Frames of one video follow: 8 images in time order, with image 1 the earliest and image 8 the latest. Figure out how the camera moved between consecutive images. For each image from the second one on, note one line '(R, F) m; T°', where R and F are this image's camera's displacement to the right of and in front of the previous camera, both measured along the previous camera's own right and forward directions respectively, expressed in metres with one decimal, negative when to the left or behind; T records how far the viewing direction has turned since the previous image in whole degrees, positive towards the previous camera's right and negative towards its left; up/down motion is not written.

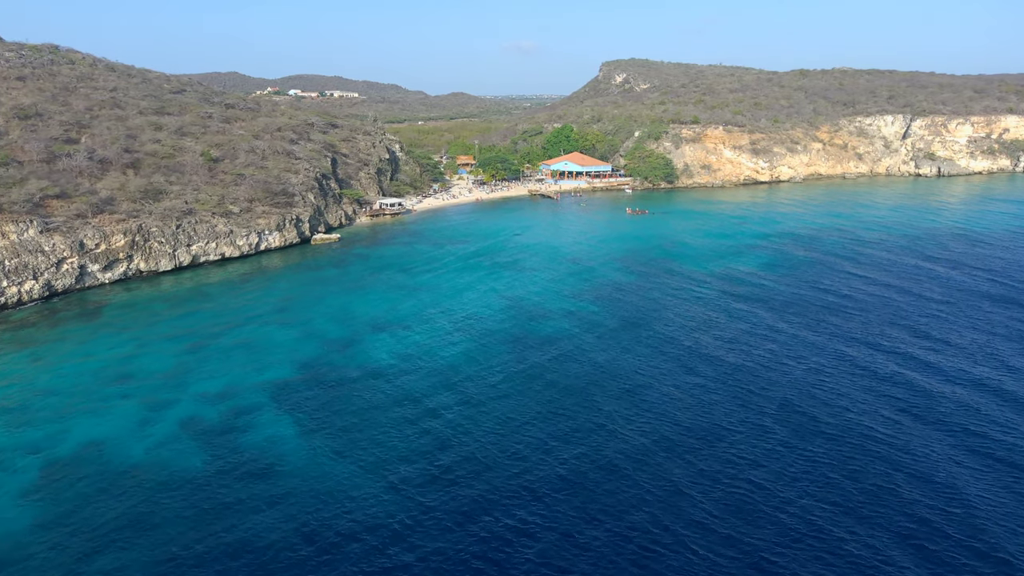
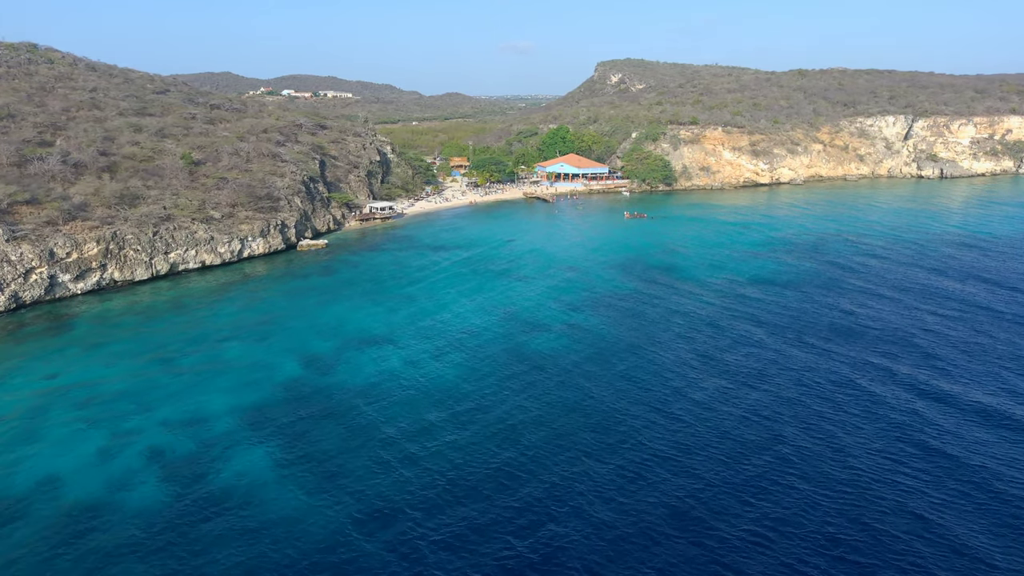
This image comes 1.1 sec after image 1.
(+0.1, +2.6) m; 0°
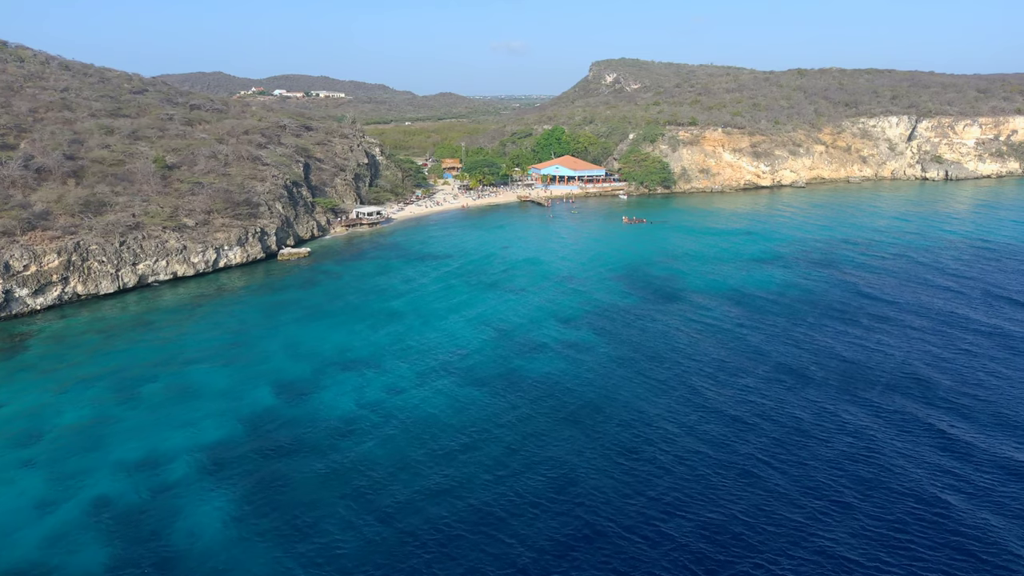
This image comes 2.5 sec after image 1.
(+0.1, +3.6) m; 0°
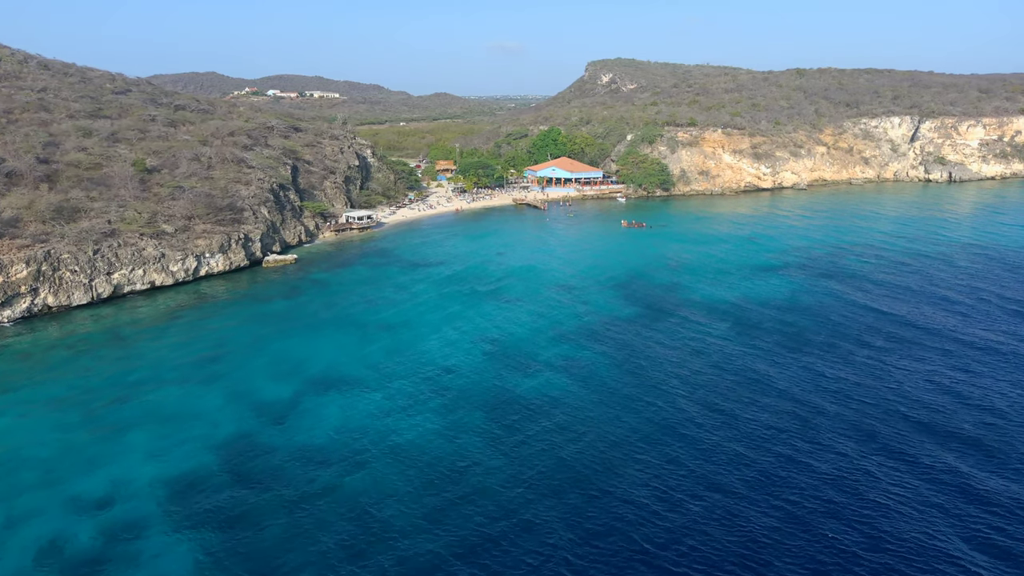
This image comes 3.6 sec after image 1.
(0.0, +2.5) m; 0°
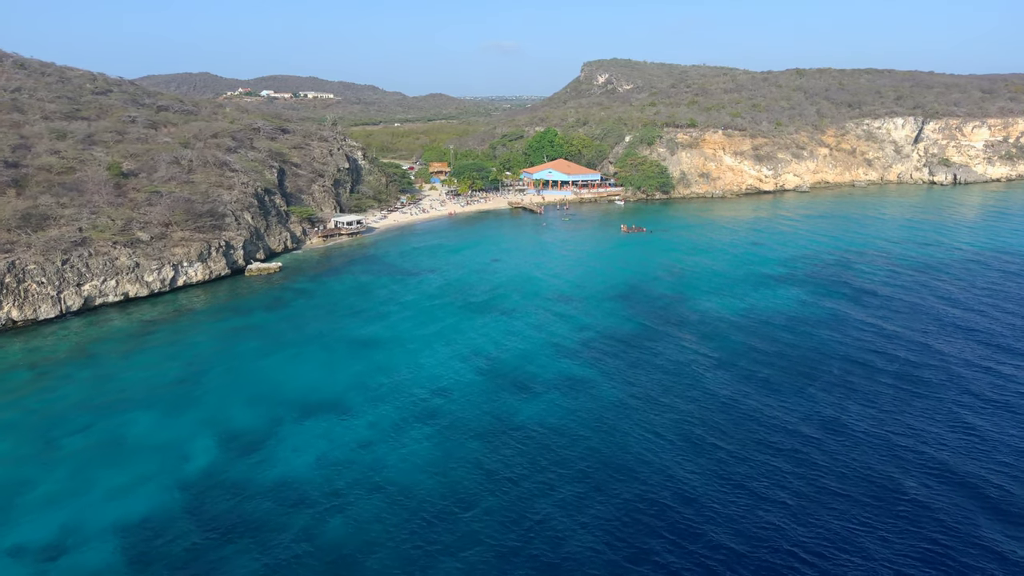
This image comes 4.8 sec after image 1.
(0.0, +2.8) m; 0°
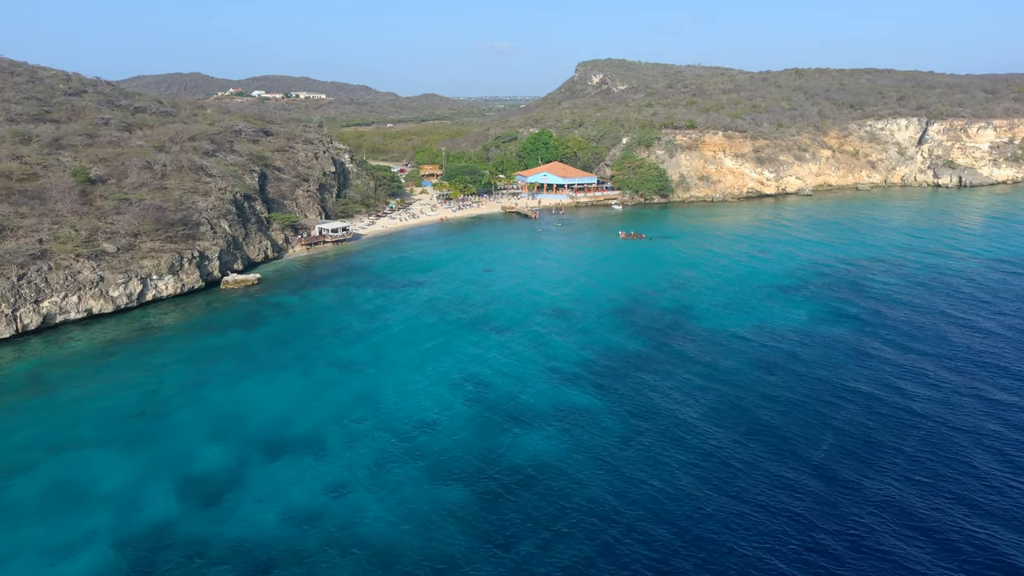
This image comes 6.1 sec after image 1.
(0.0, +3.4) m; 0°
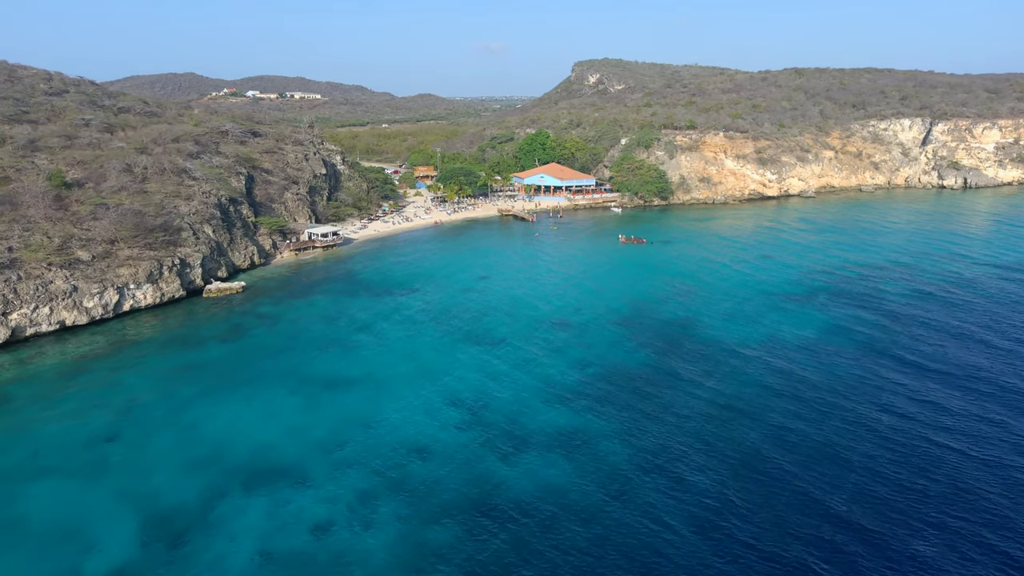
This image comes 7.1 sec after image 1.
(0.0, +2.4) m; 0°
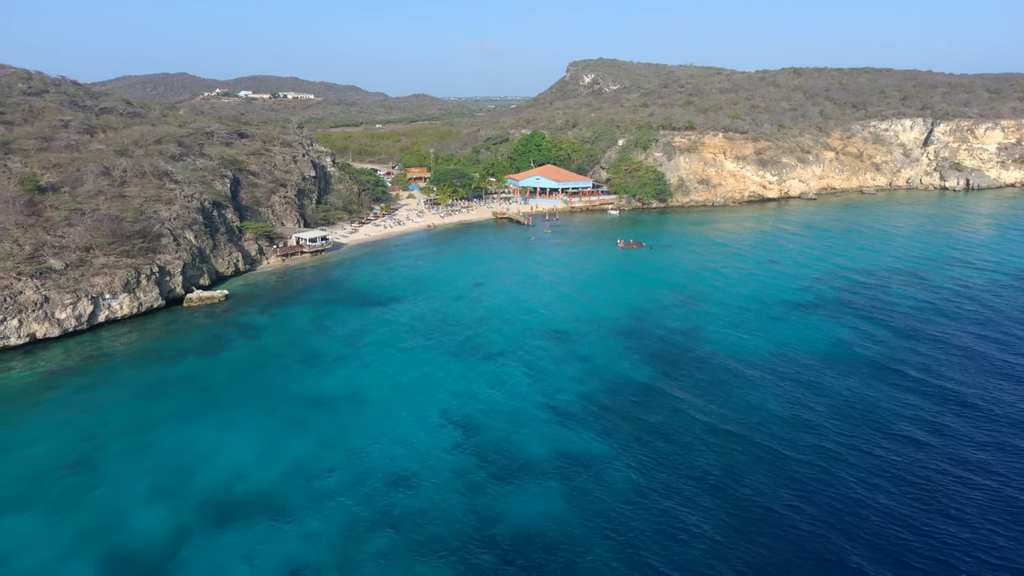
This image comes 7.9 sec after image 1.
(-0.1, +2.2) m; 0°
